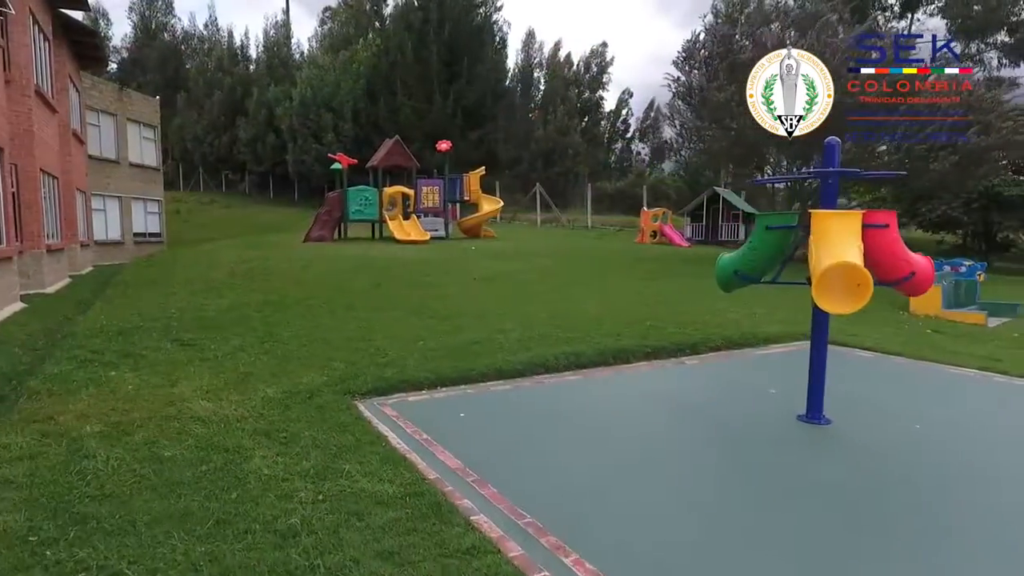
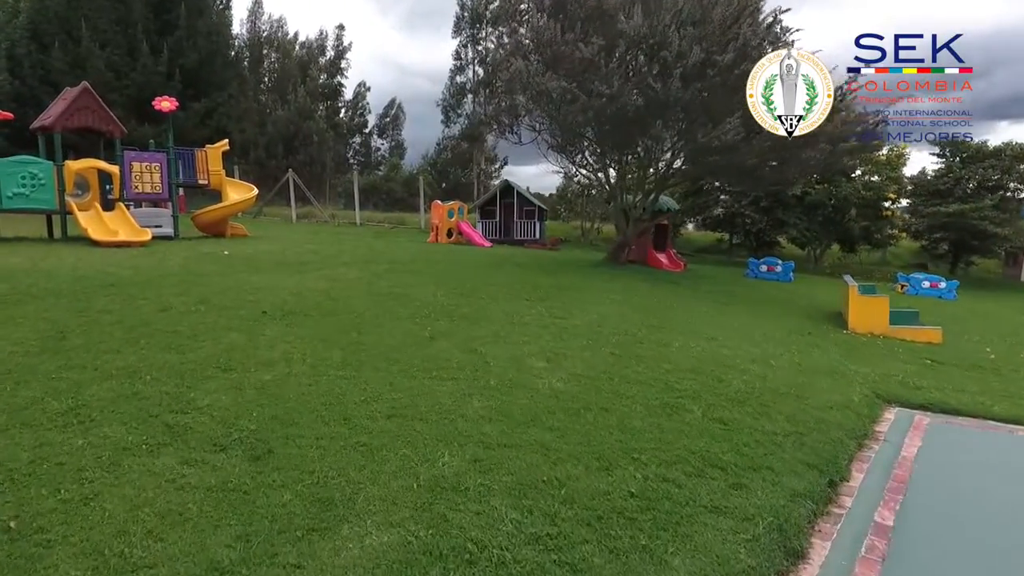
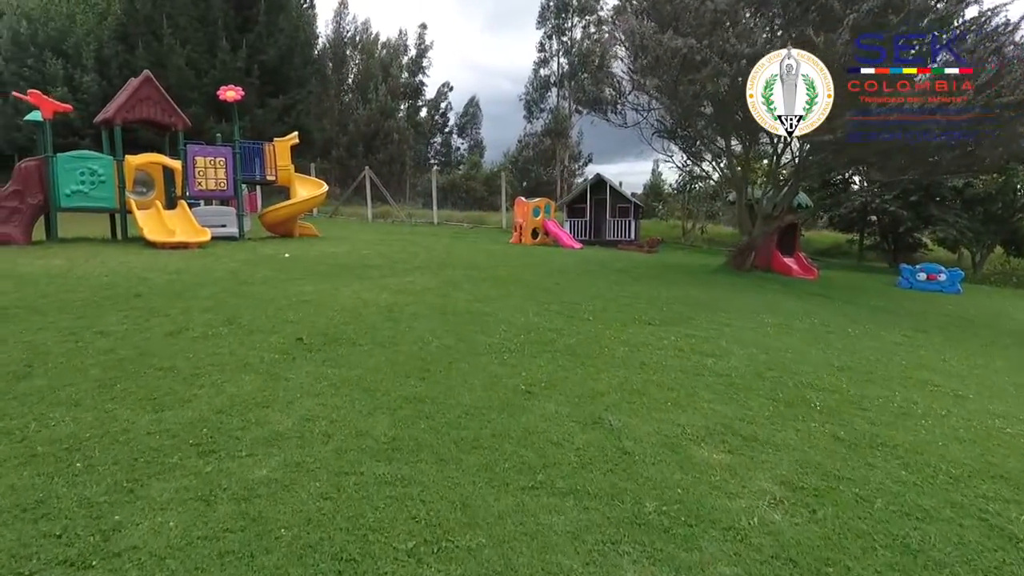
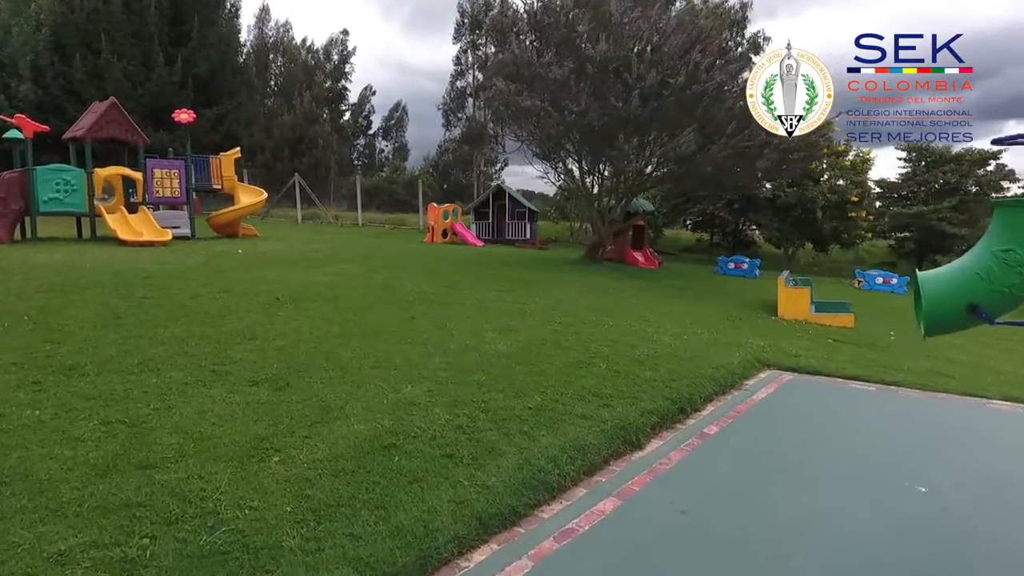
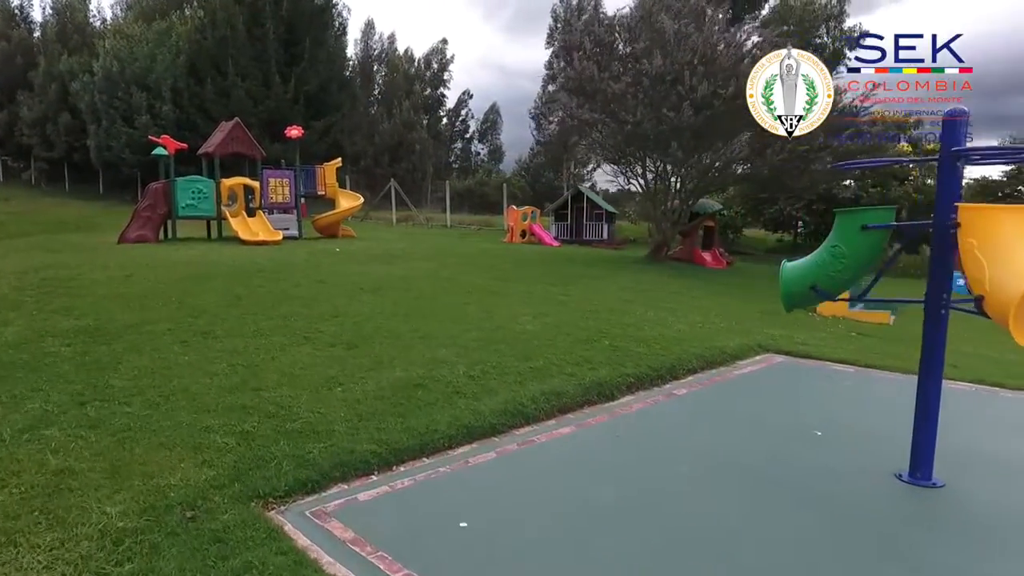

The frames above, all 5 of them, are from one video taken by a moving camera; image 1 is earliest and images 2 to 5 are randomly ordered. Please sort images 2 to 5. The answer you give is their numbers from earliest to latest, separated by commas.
5, 4, 2, 3
